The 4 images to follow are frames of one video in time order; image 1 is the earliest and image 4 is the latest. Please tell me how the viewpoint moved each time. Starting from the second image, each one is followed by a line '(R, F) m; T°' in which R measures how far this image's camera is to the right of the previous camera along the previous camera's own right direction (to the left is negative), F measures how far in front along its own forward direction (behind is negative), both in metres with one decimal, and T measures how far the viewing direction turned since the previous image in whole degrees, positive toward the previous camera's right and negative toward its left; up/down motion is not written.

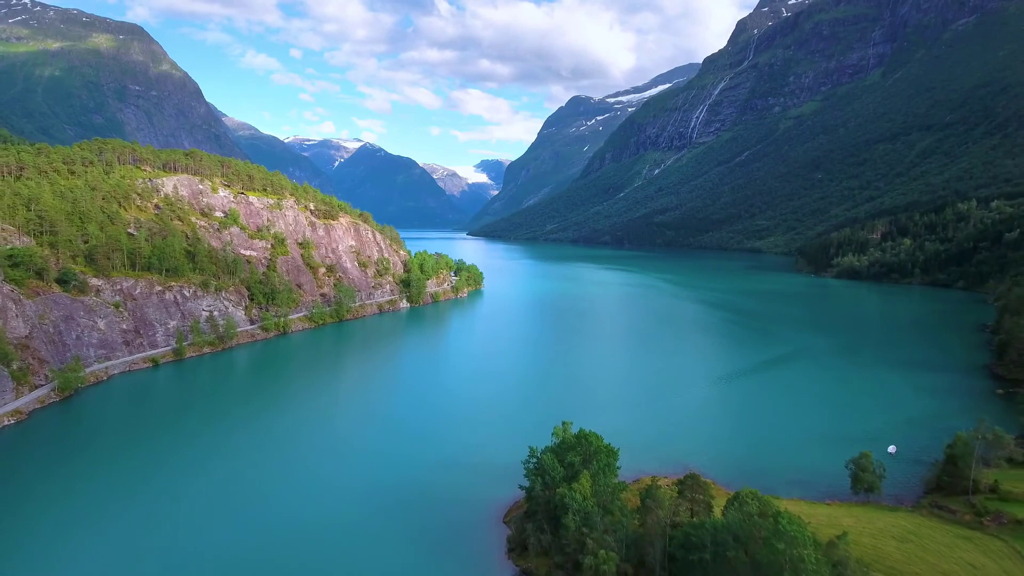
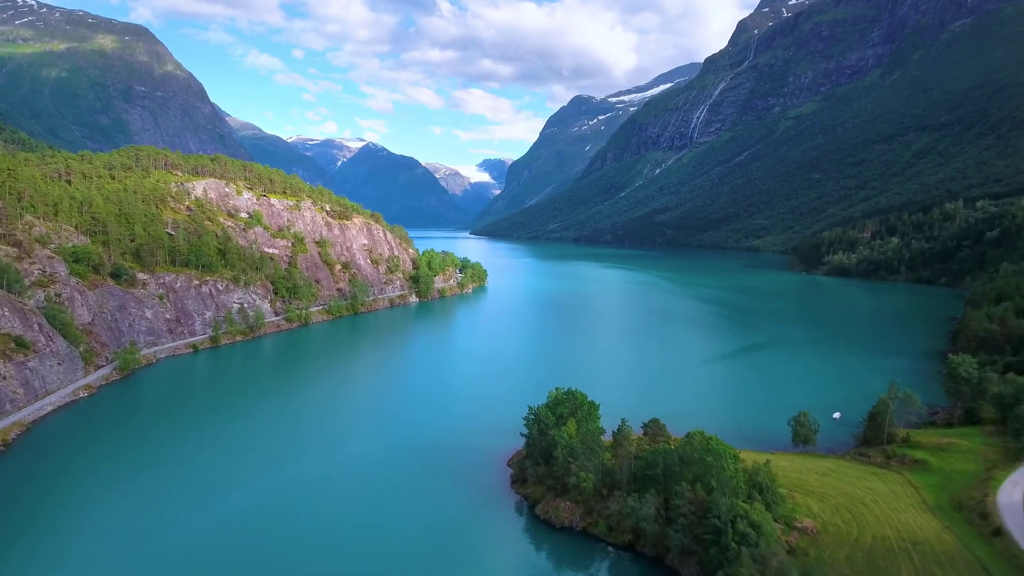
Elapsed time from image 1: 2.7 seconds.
(0.0, -7.8) m; 0°
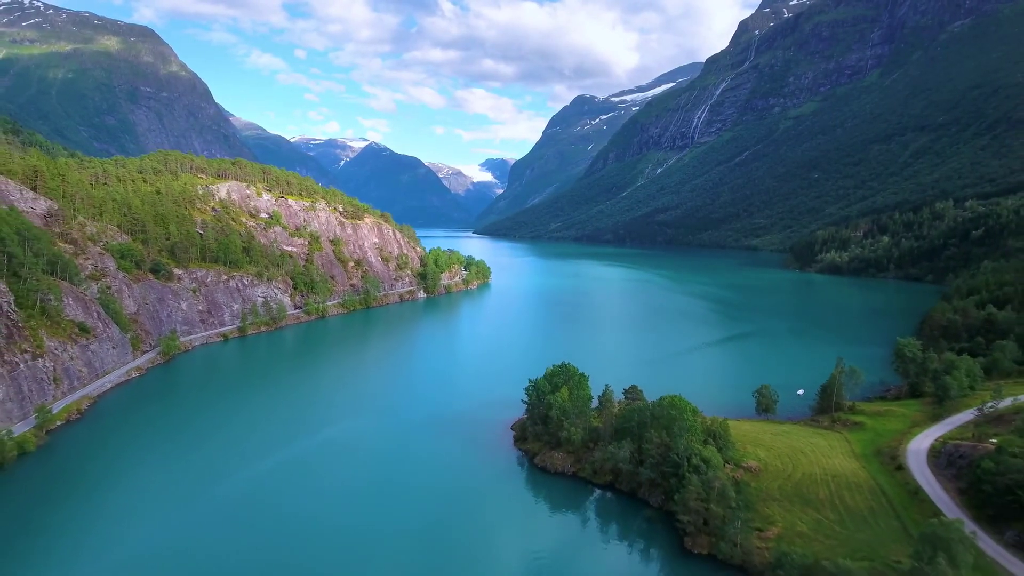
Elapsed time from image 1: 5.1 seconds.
(0.0, -7.0) m; 0°
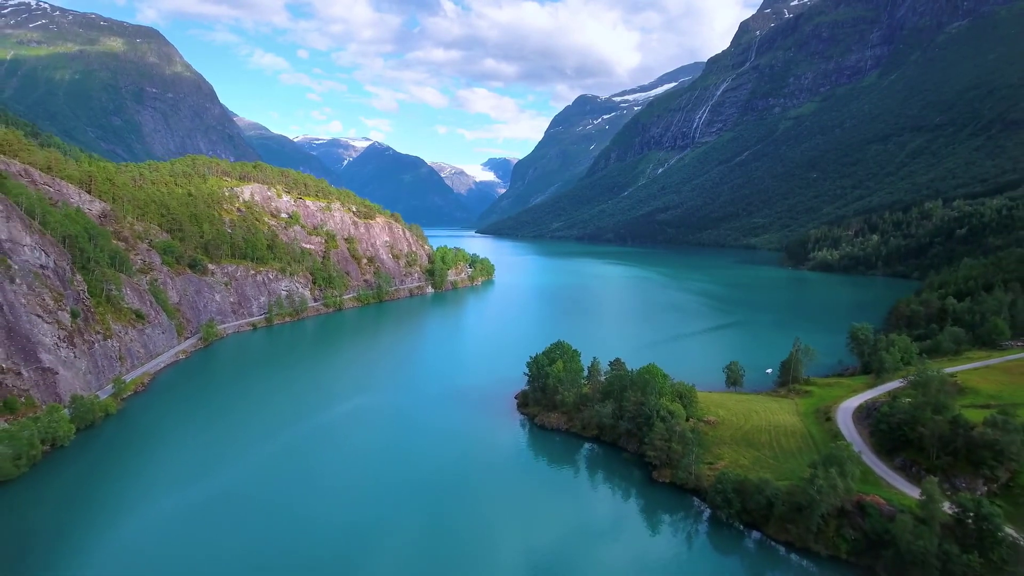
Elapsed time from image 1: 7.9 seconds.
(-0.1, -8.0) m; 0°
